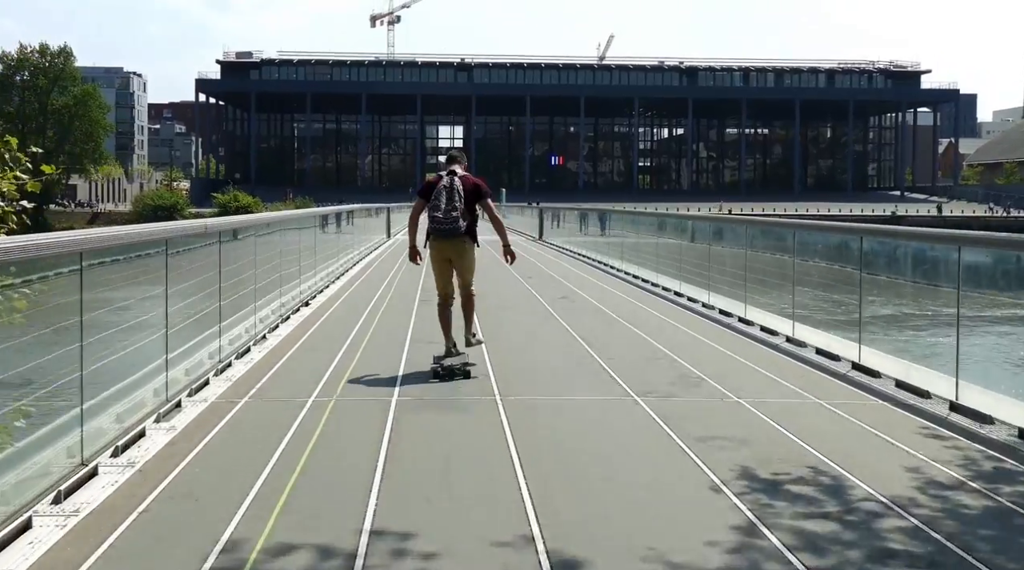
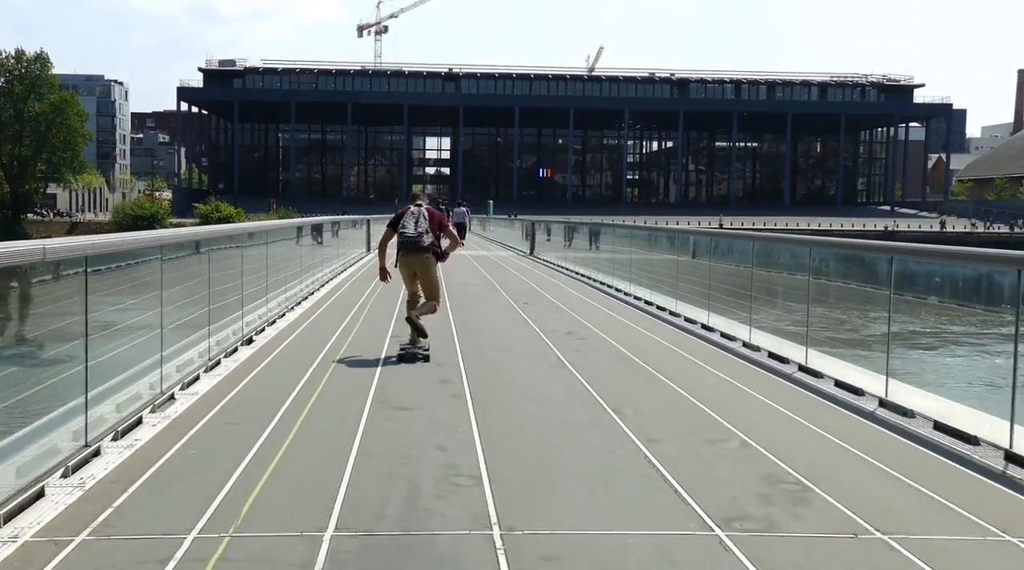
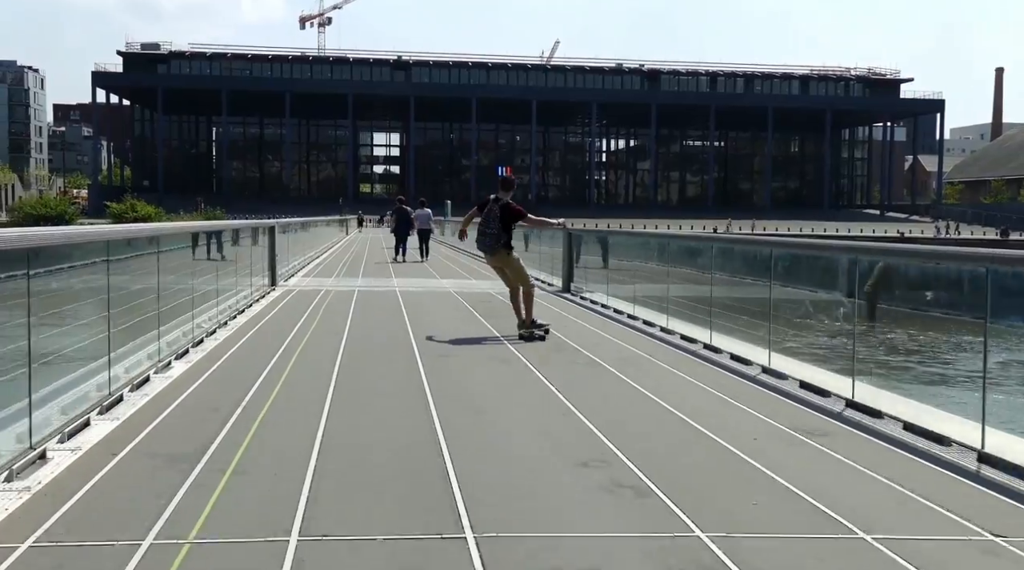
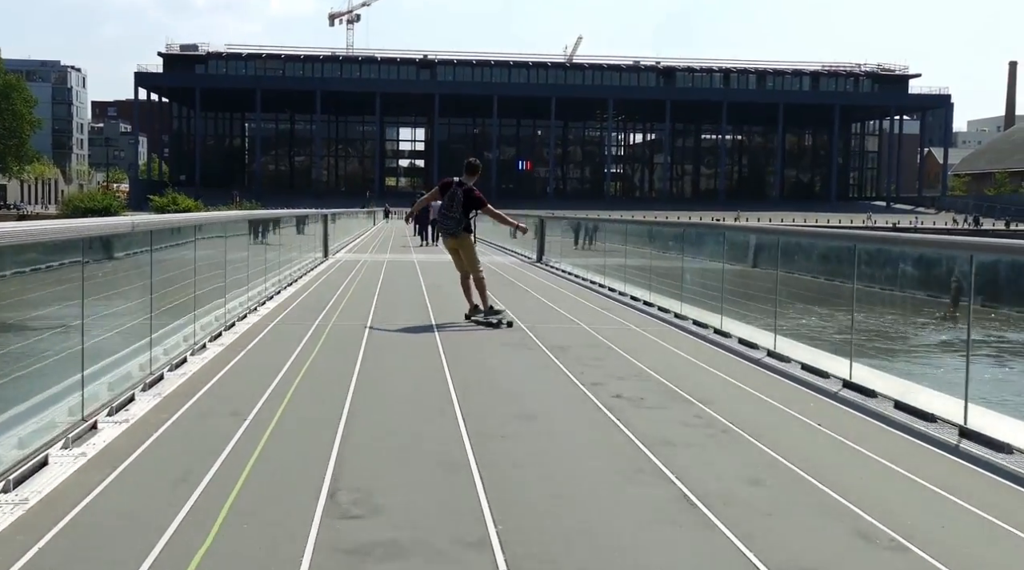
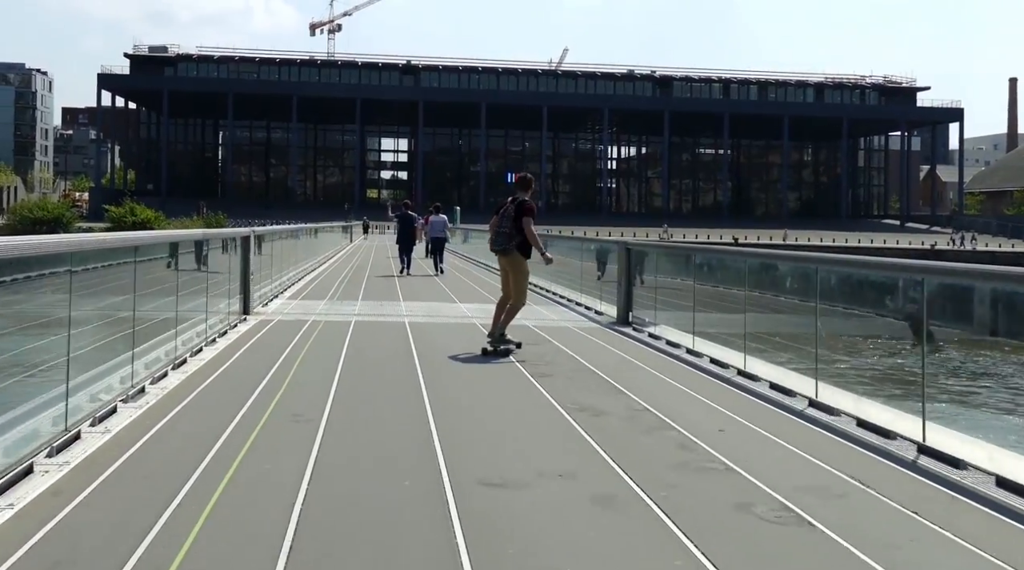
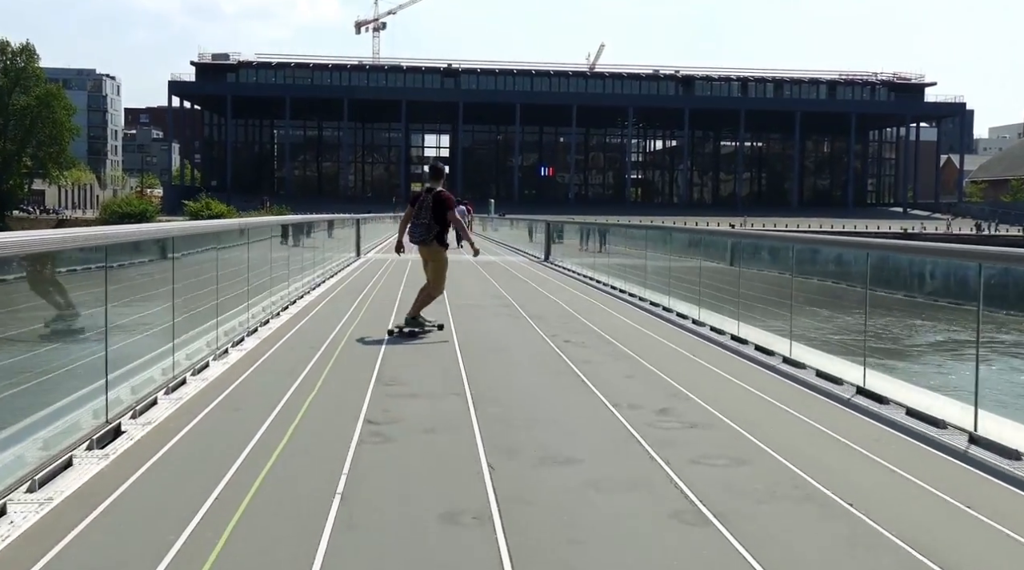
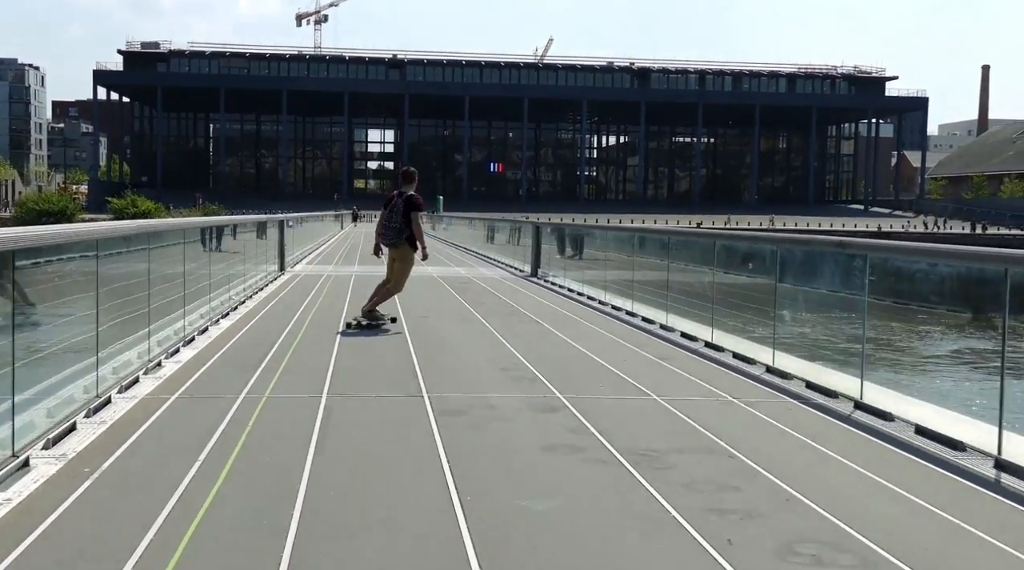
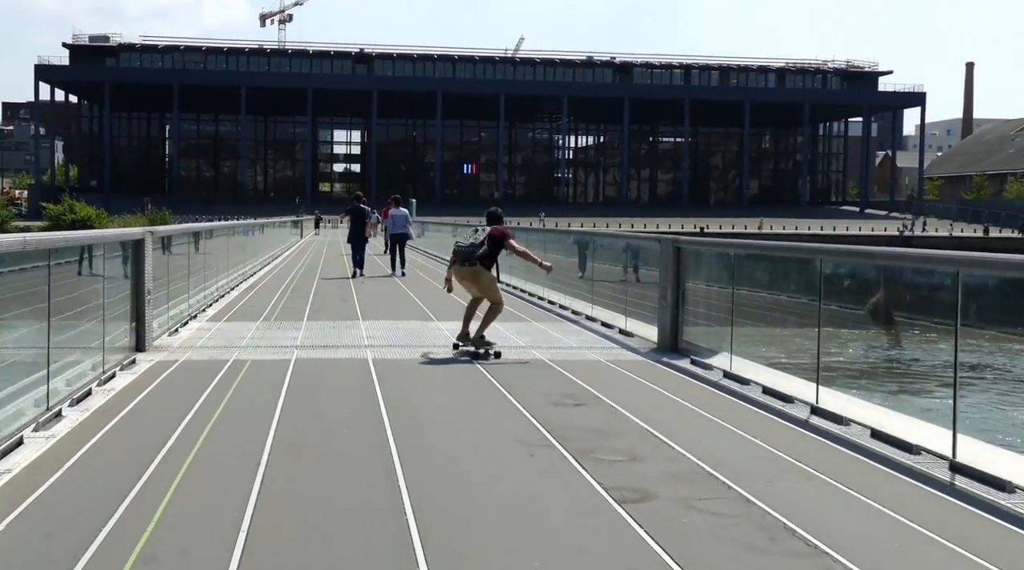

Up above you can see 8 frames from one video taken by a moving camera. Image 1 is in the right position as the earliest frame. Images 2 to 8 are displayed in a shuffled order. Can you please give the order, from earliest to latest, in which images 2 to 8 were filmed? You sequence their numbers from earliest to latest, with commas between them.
2, 6, 4, 7, 3, 5, 8
